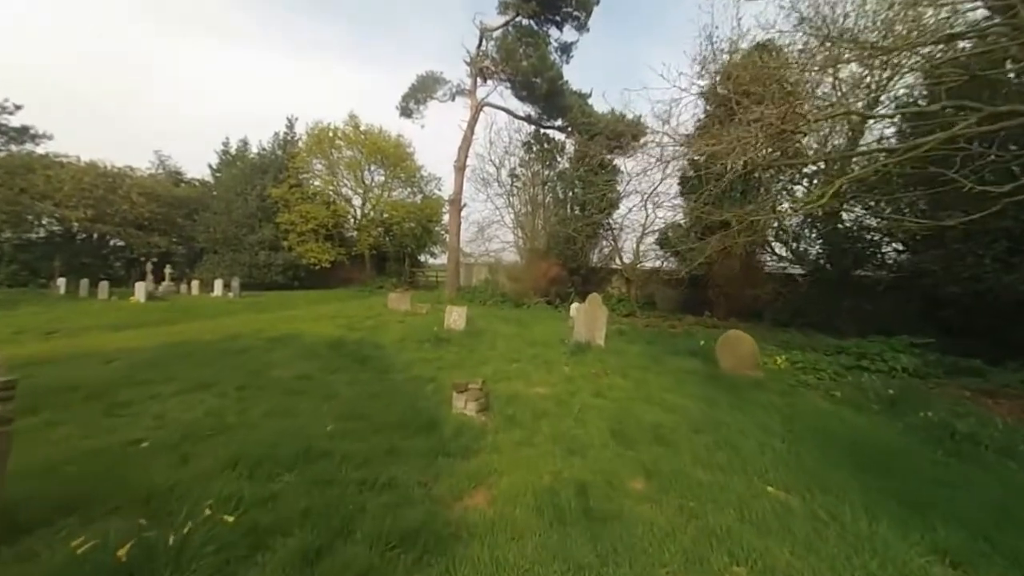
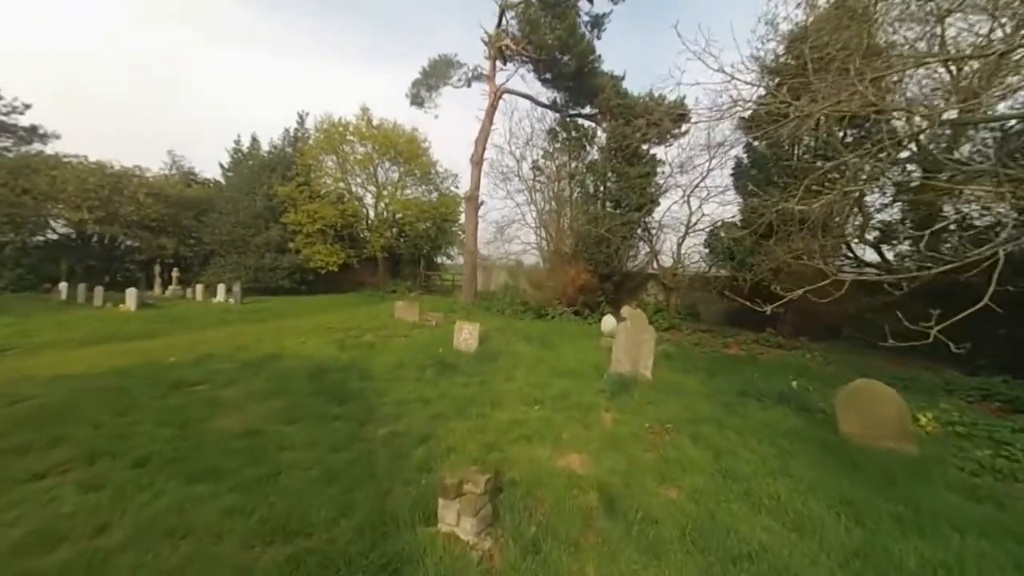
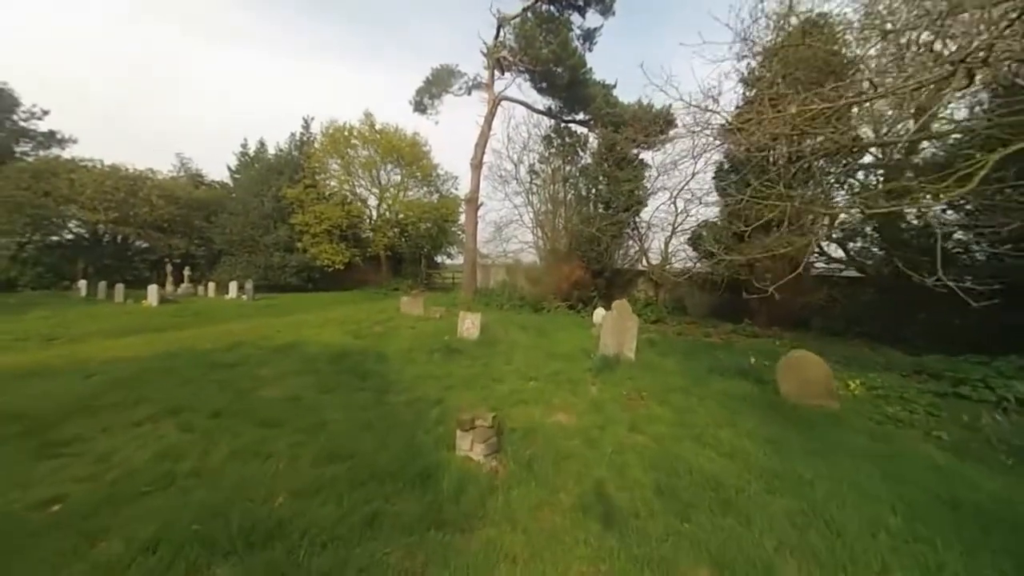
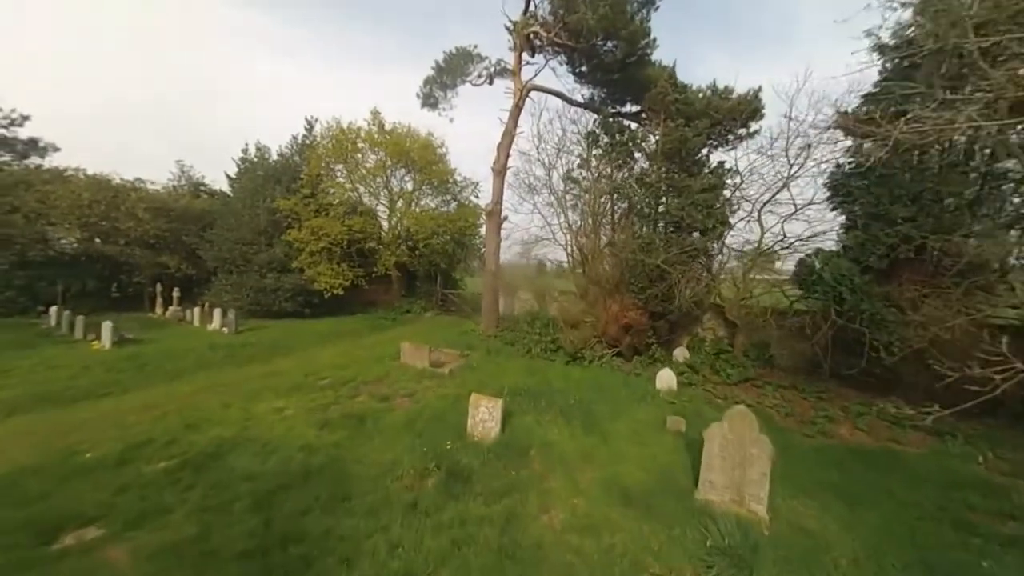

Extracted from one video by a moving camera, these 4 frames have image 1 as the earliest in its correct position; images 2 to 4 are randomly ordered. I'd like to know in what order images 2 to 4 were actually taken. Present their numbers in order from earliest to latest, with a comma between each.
3, 2, 4
